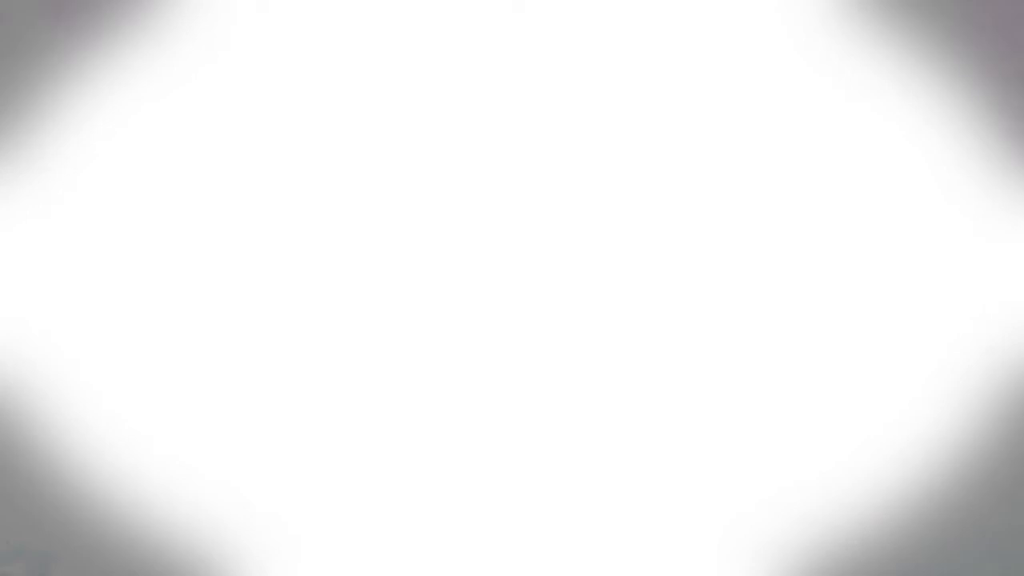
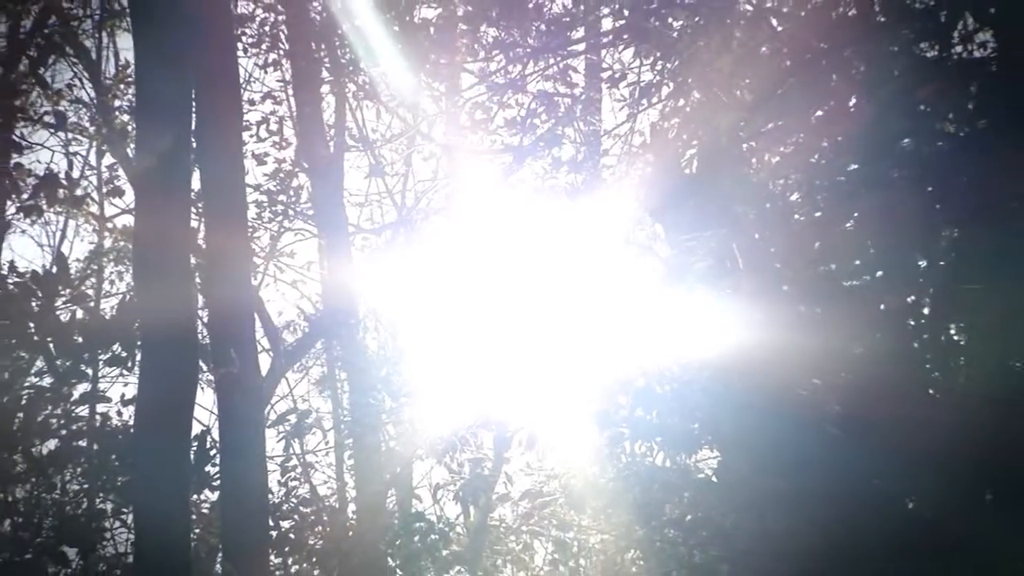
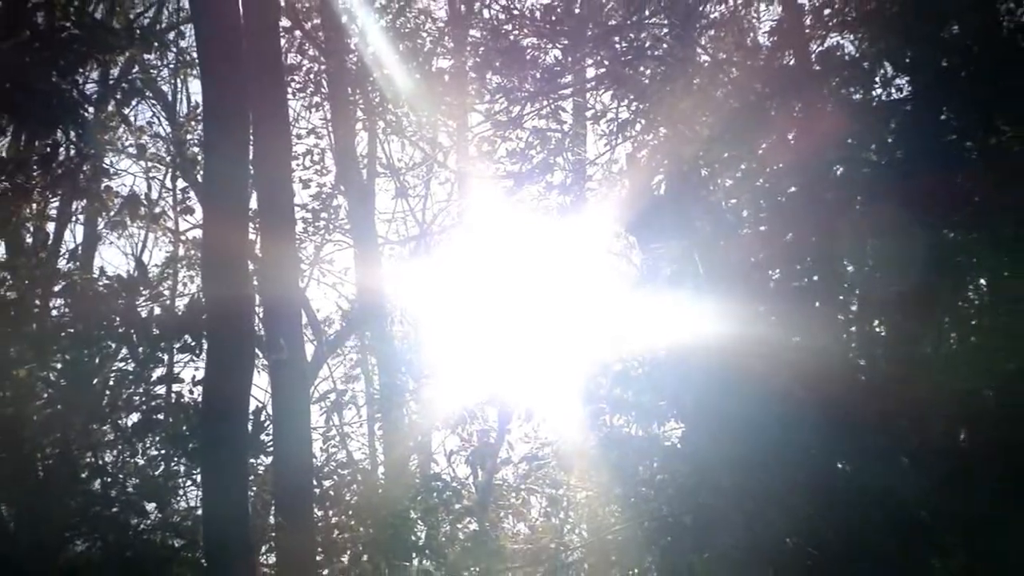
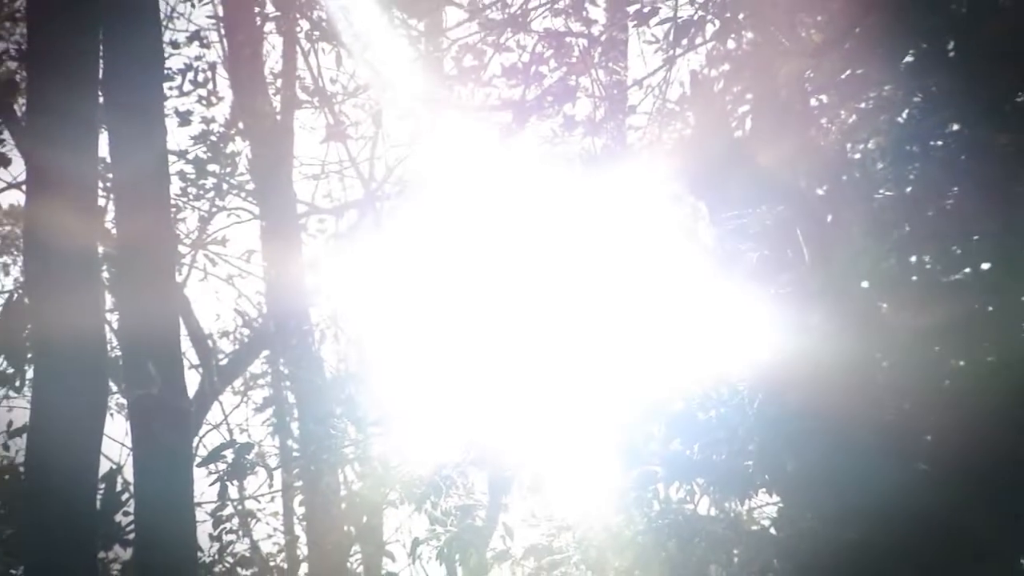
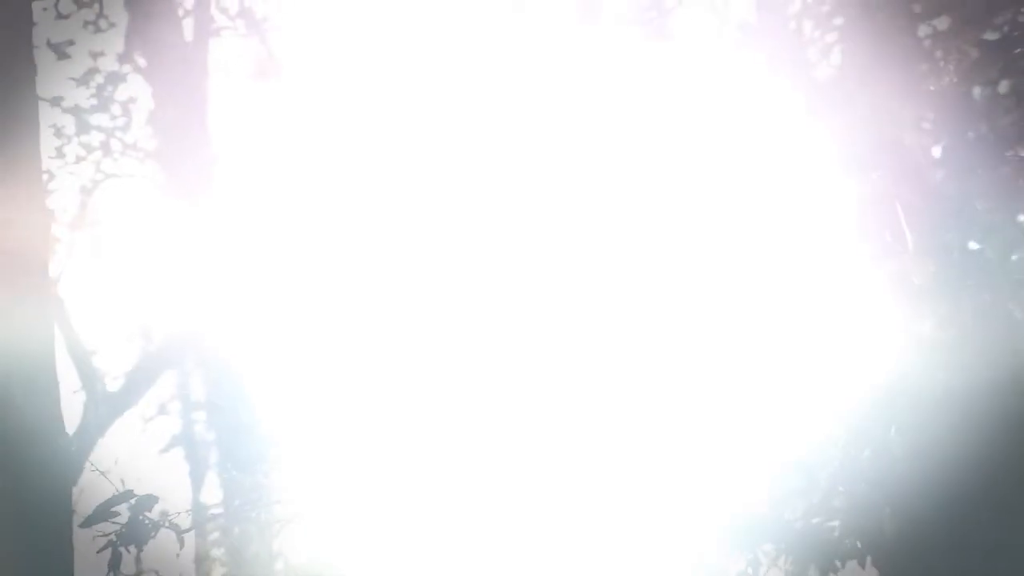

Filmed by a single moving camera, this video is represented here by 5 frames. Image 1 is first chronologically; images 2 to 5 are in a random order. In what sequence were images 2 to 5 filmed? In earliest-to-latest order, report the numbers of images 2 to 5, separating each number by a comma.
5, 4, 2, 3
